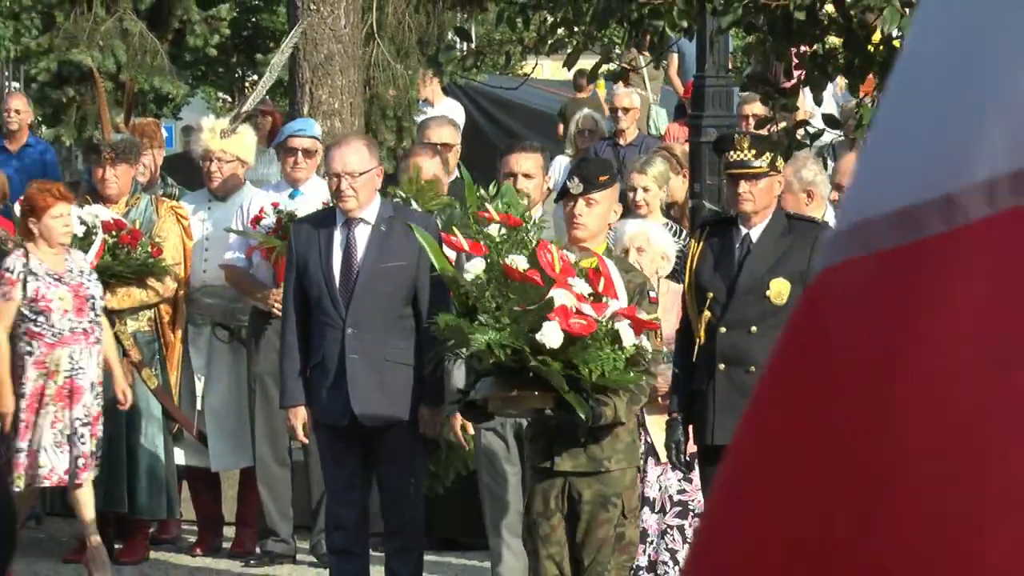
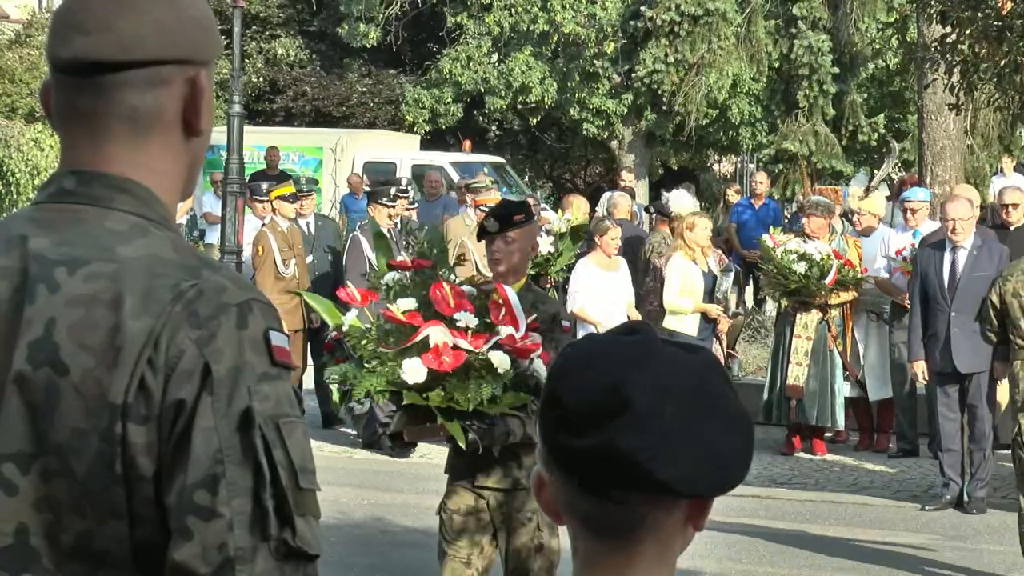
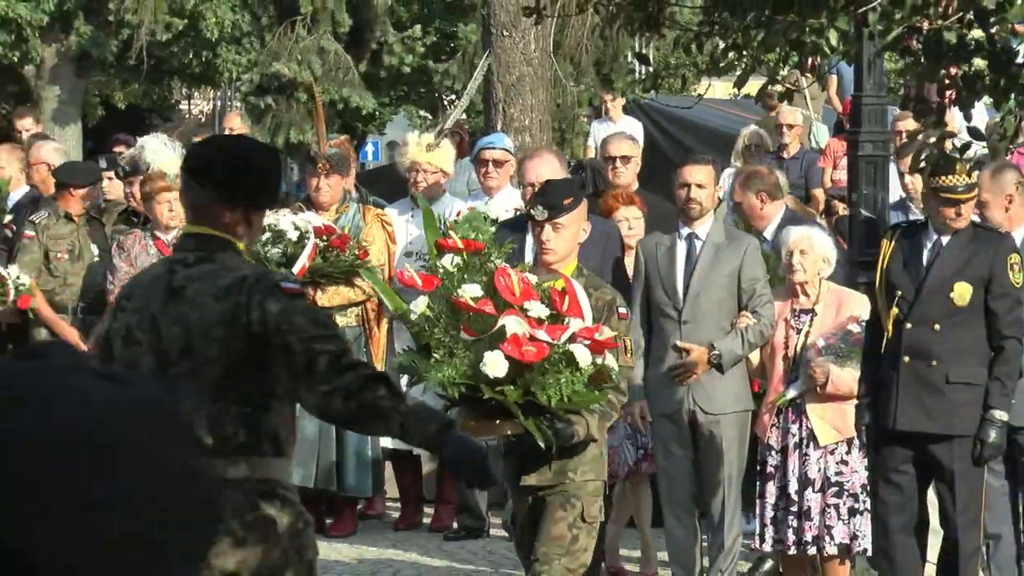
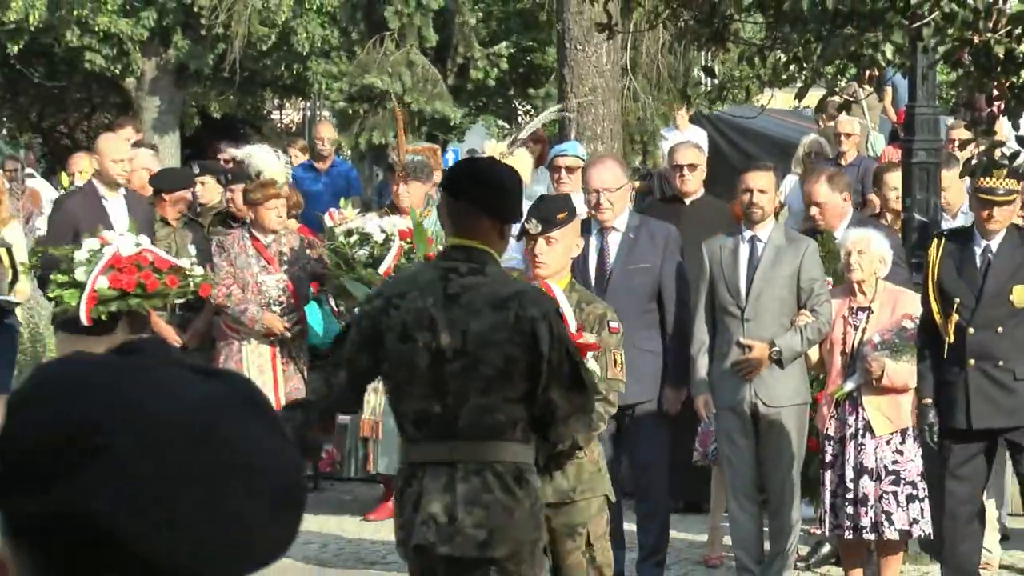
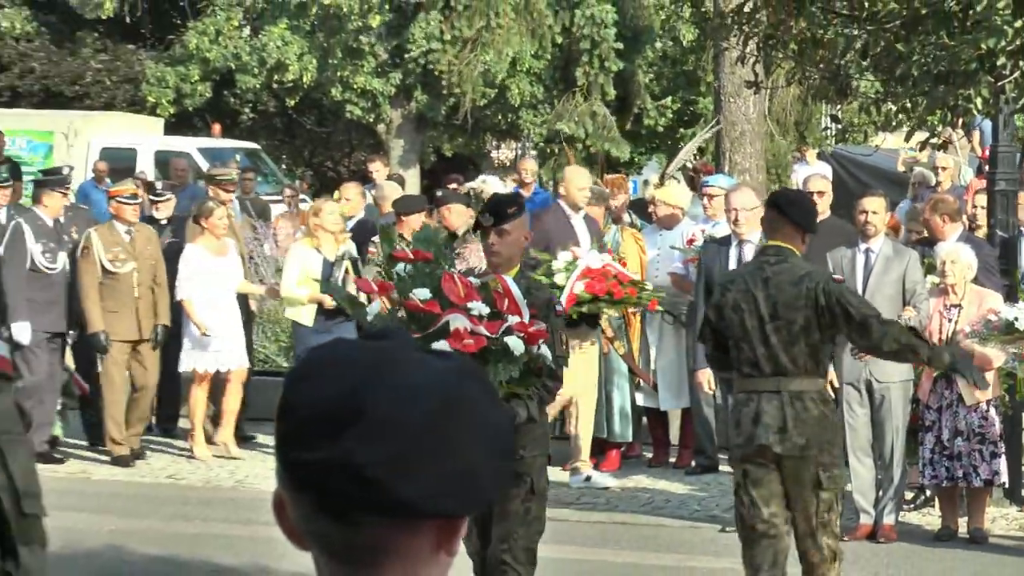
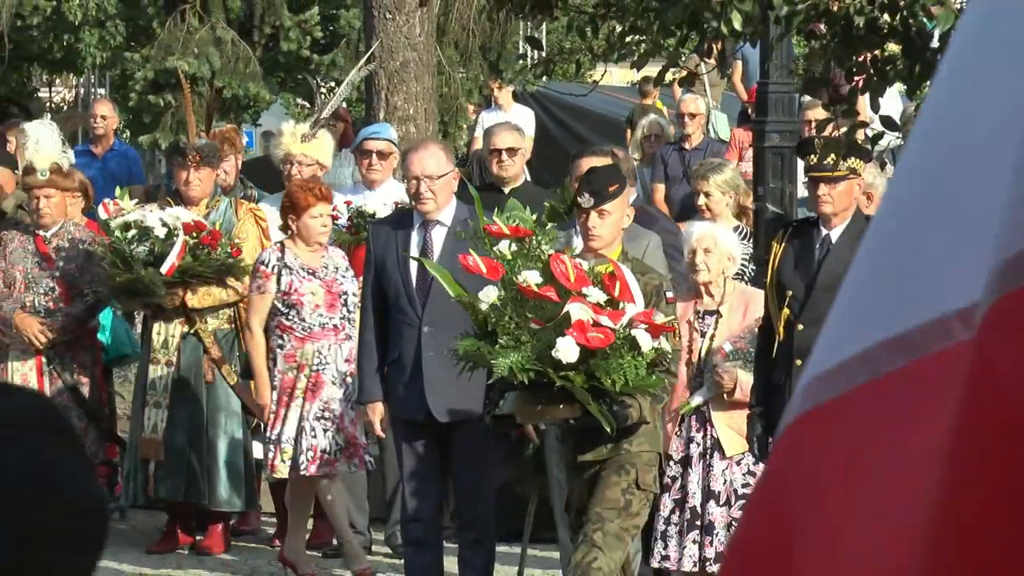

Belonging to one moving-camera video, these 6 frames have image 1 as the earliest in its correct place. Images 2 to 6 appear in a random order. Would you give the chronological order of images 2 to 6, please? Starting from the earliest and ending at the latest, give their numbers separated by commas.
6, 3, 4, 5, 2
